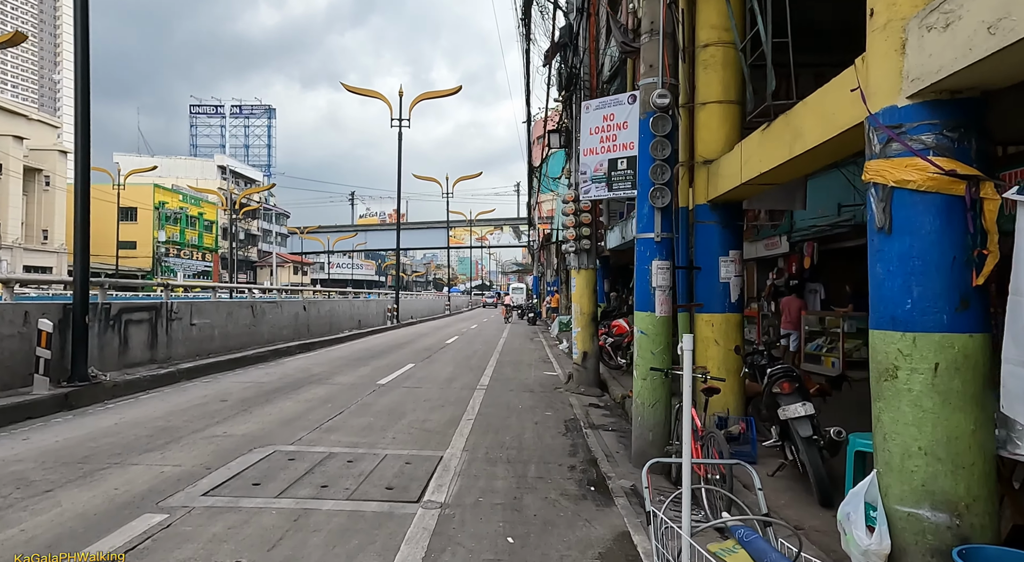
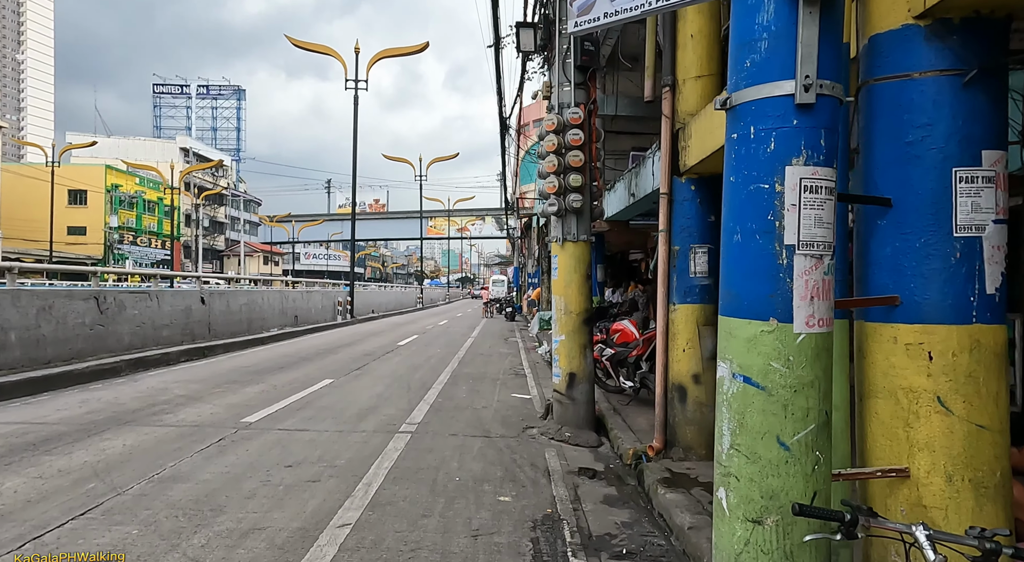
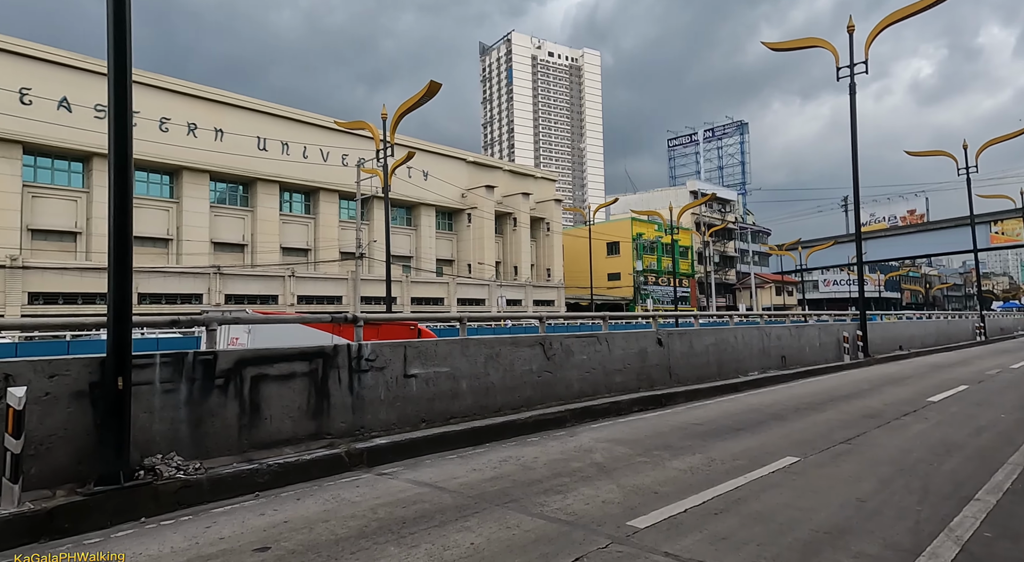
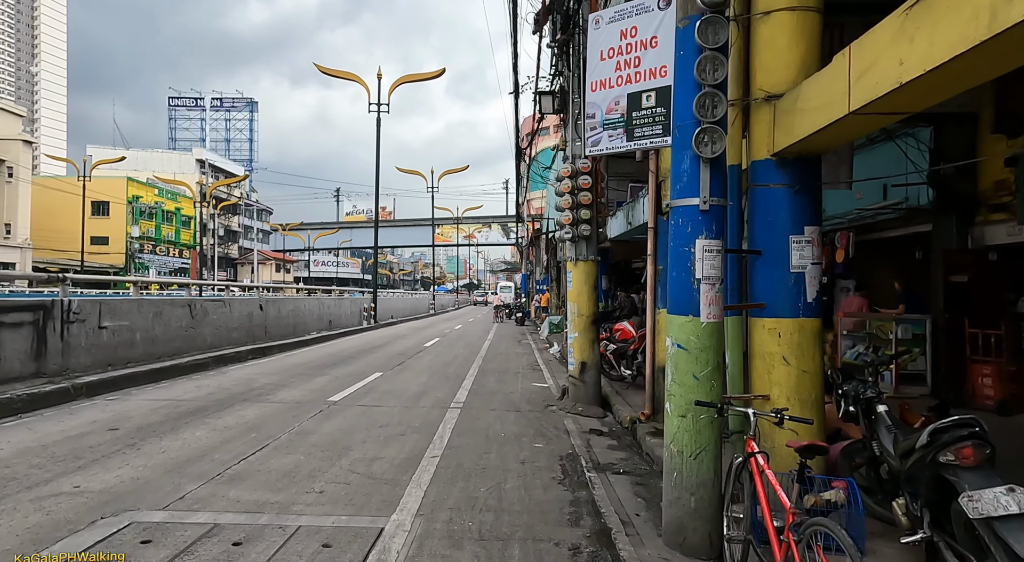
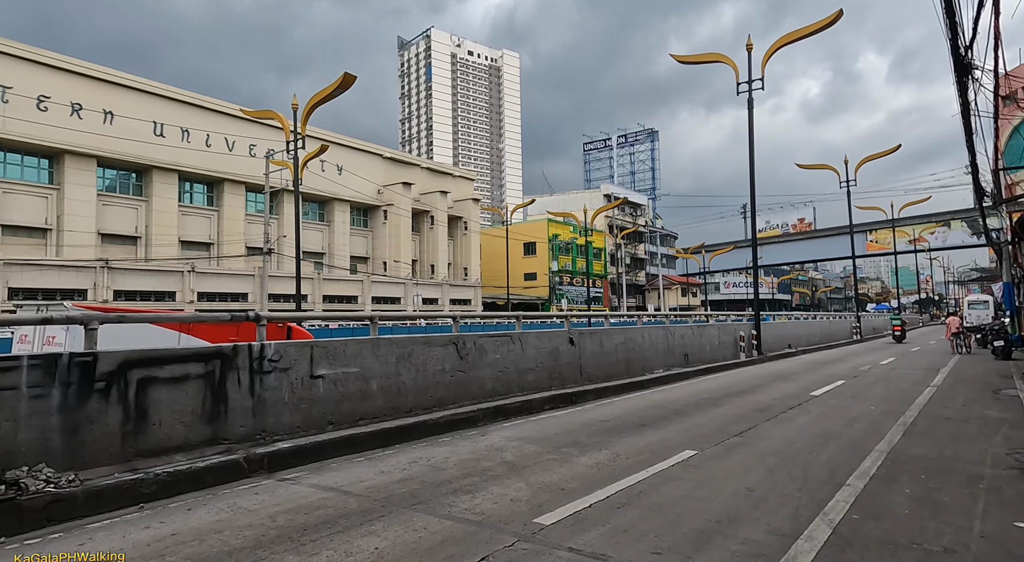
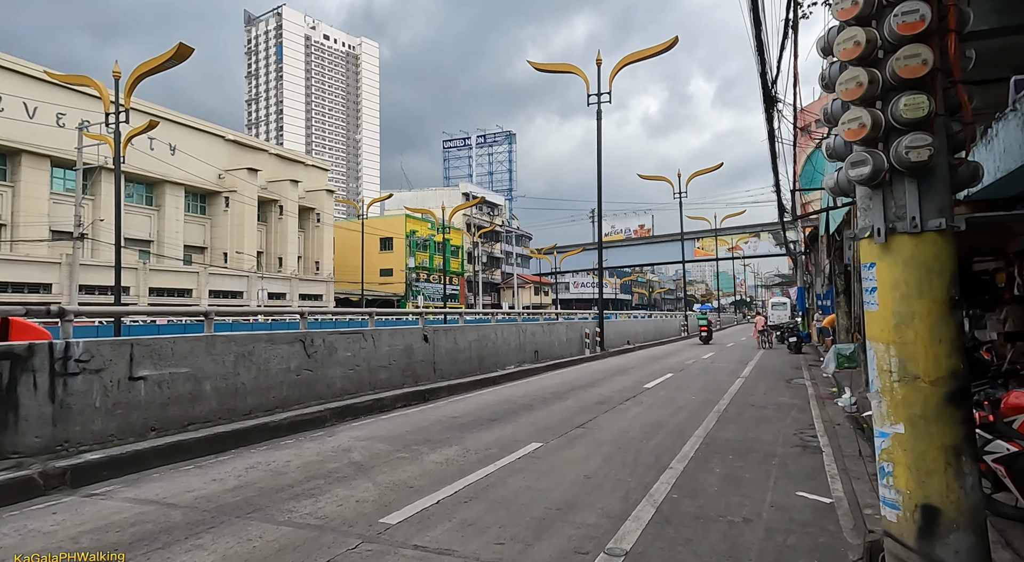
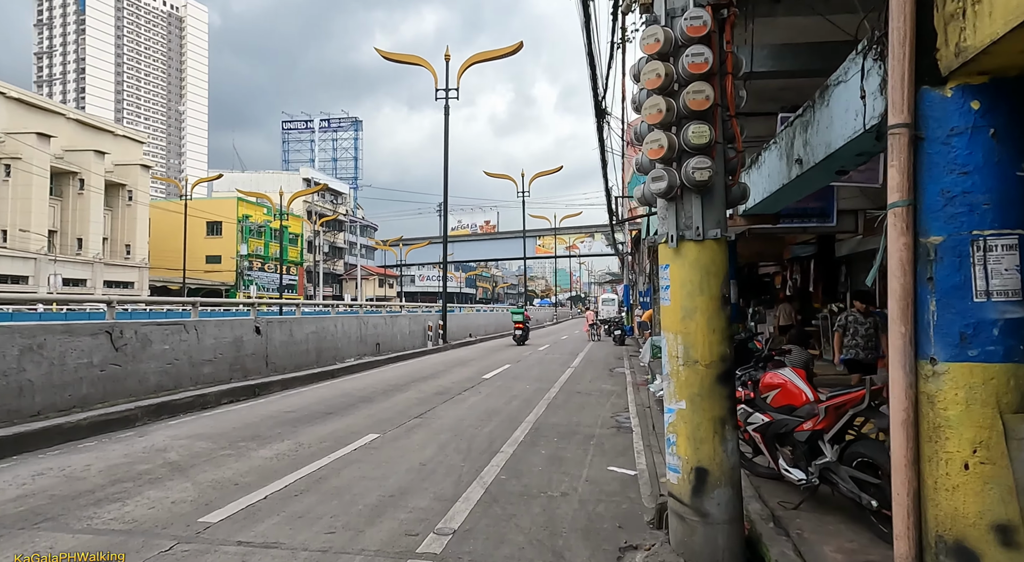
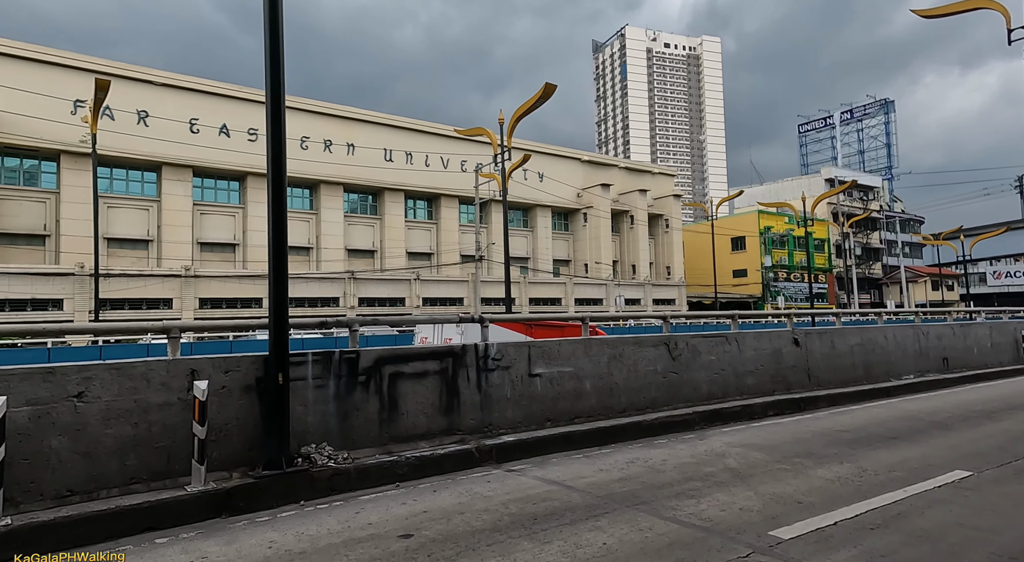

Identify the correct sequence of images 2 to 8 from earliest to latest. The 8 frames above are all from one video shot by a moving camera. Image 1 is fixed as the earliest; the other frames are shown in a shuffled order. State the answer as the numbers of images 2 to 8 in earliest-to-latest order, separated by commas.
4, 2, 7, 6, 5, 3, 8
